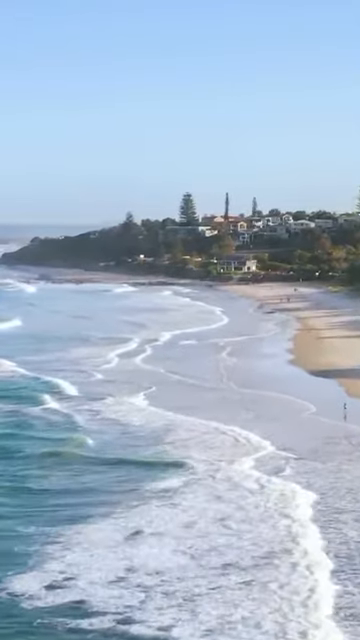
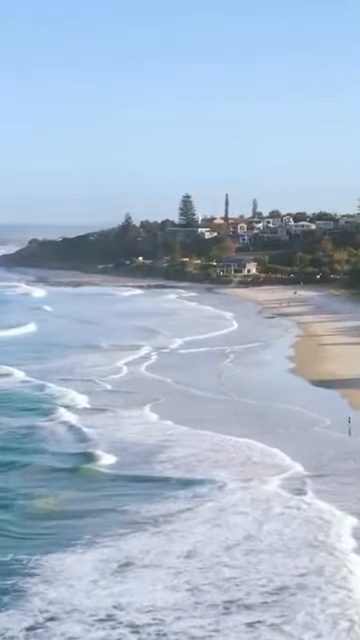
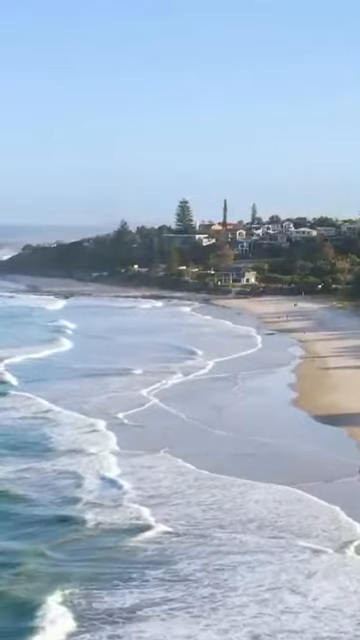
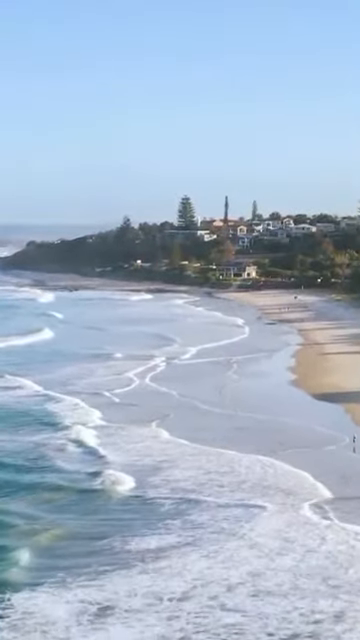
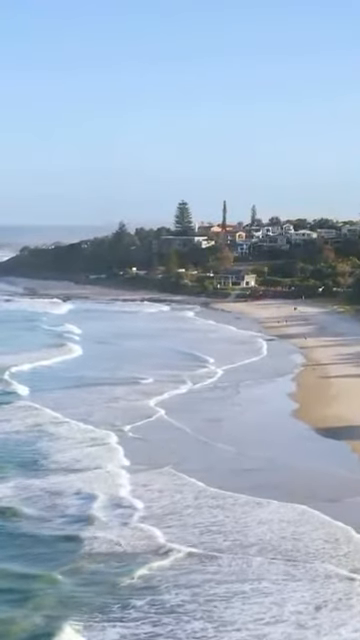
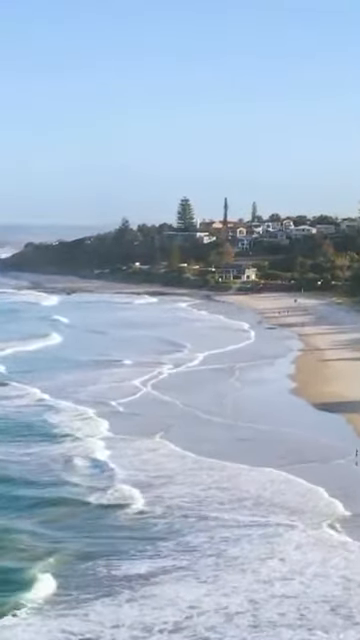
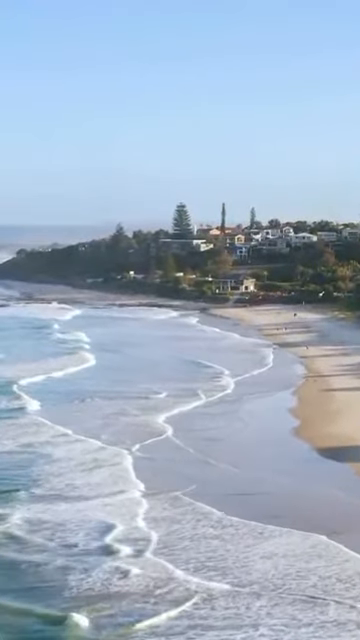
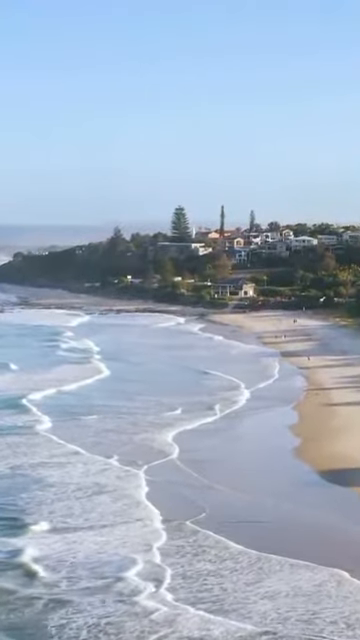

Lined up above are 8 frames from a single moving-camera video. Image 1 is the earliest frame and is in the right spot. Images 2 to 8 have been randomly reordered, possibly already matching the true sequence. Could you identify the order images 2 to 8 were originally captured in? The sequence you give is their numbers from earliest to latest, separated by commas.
2, 4, 6, 3, 5, 7, 8
